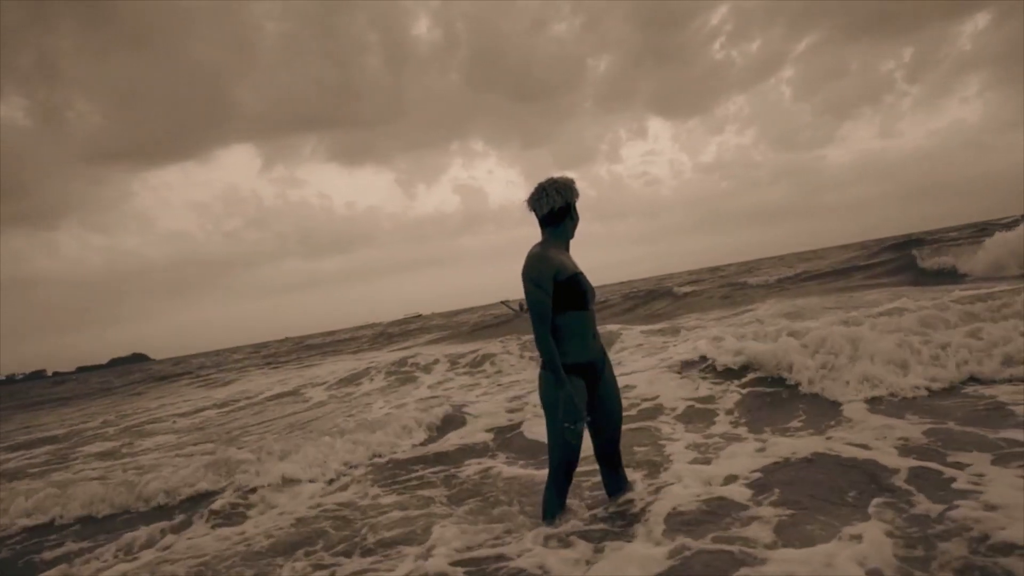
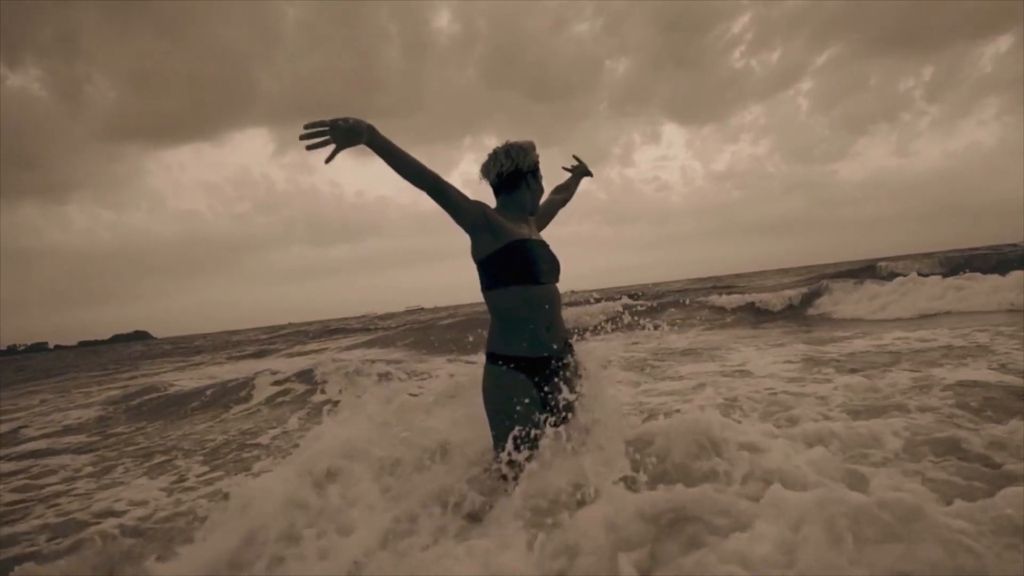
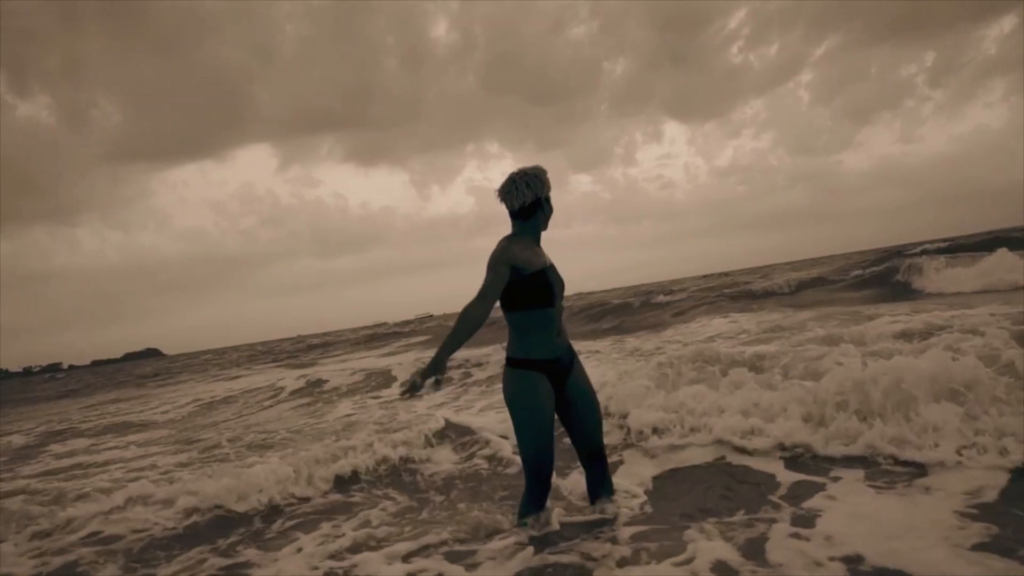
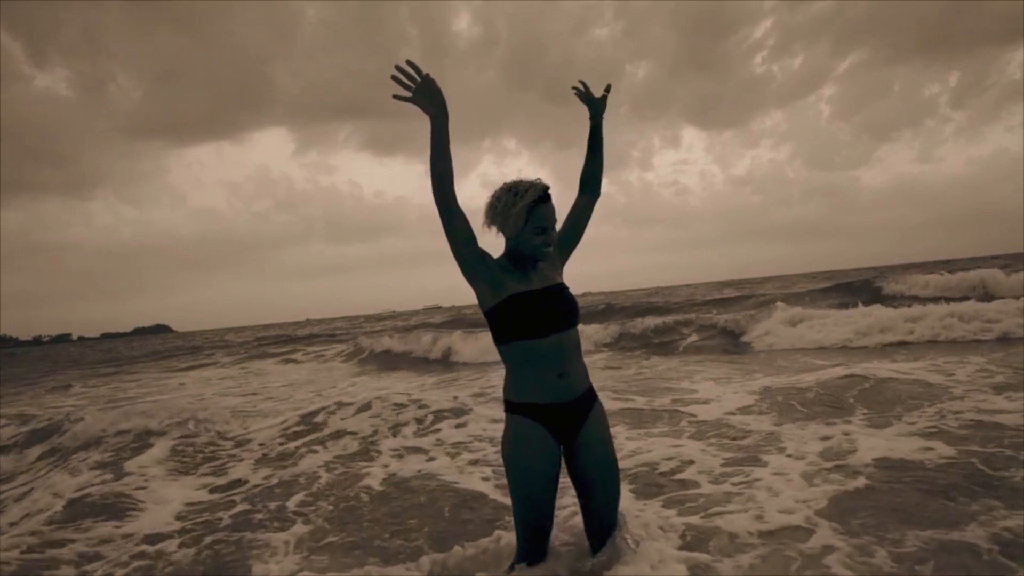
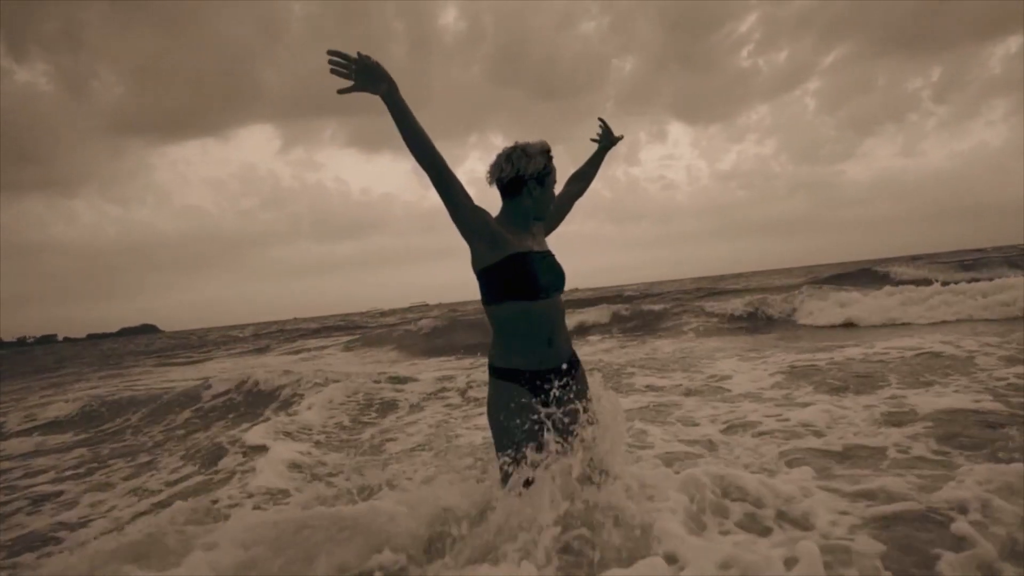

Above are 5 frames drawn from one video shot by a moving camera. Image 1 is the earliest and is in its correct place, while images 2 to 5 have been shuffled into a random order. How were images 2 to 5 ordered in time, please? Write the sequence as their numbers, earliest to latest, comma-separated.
3, 2, 5, 4
